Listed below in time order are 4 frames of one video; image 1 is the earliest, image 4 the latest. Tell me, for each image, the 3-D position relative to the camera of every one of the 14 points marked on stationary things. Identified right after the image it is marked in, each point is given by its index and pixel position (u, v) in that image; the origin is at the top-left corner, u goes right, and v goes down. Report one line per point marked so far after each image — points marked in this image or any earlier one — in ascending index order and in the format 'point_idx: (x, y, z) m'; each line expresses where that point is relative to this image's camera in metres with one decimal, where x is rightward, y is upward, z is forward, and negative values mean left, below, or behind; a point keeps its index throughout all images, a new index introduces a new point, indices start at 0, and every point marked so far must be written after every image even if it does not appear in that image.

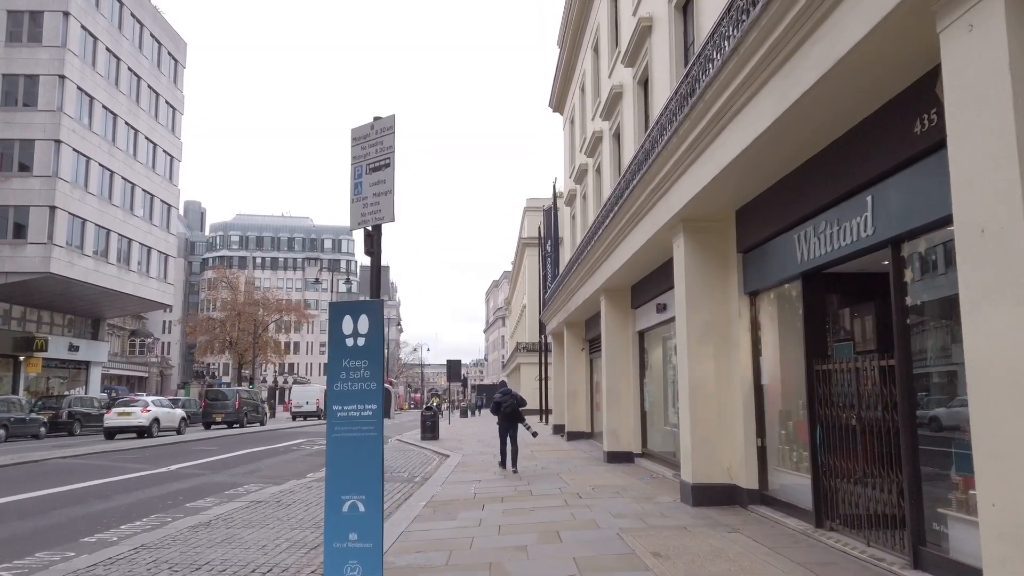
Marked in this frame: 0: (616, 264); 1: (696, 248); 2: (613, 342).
0: (+2.0, +0.5, +14.2) m
1: (+2.3, +0.5, +9.4) m
2: (+2.1, -1.1, +15.6) m
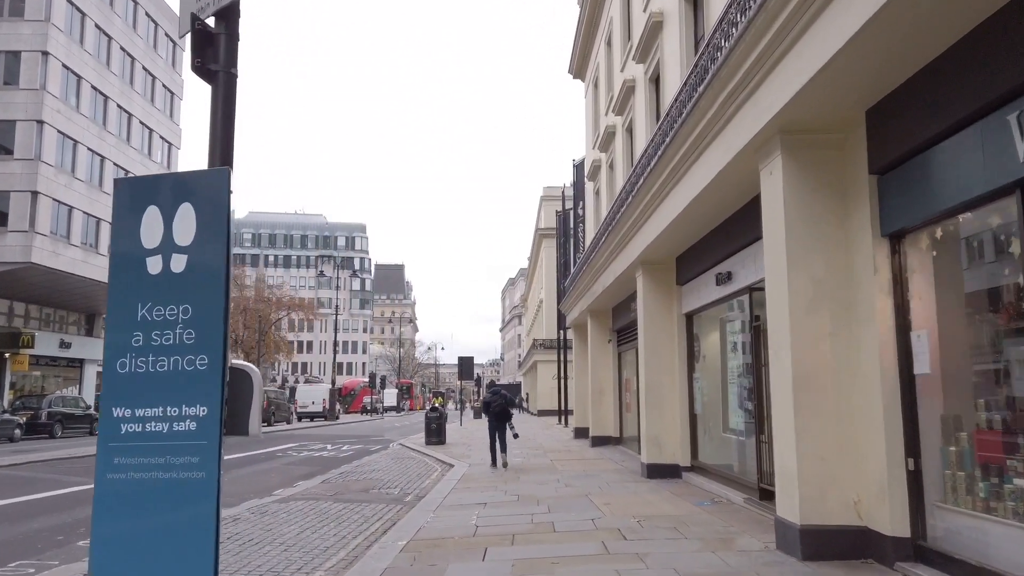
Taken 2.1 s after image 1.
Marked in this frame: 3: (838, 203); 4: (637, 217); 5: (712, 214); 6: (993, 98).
0: (+2.2, +0.9, +11.1) m
1: (+2.4, +1.0, +6.3) m
2: (+2.4, -0.6, +12.5) m
3: (+2.7, +0.7, +6.2) m
4: (+2.0, +1.1, +12.3) m
5: (+2.6, +1.0, +9.6) m
6: (+2.9, +1.2, +4.5) m
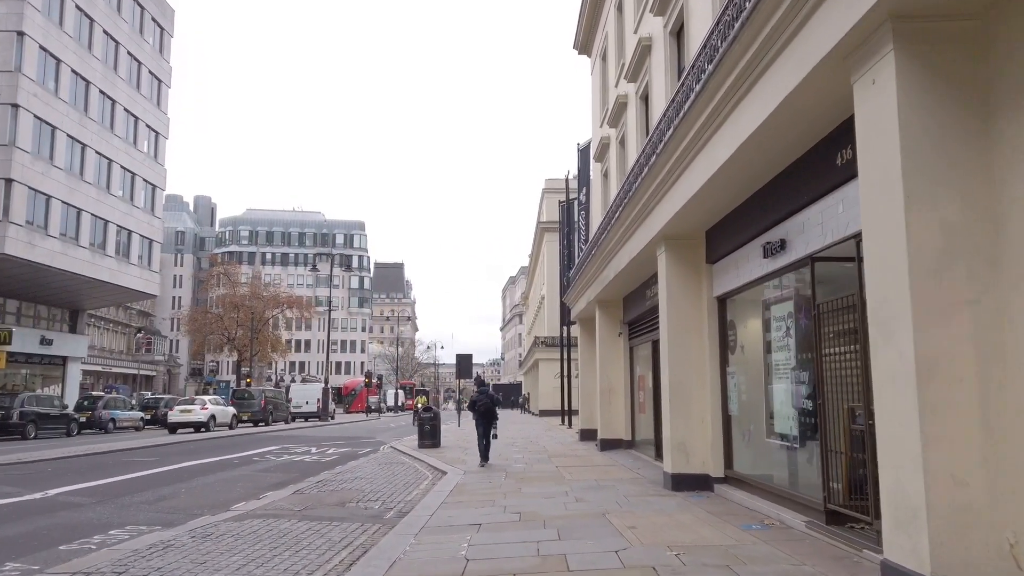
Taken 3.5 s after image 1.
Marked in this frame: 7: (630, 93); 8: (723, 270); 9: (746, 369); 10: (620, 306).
0: (+2.2, +1.2, +9.3) m
1: (+2.4, +1.3, +4.5) m
2: (+2.4, -0.3, +10.7) m
3: (+2.7, +1.0, +4.4) m
4: (+2.0, +1.4, +10.5) m
5: (+2.6, +1.3, +7.8) m
6: (+2.9, +1.5, +2.6) m
7: (+2.7, +4.4, +16.9) m
8: (+2.8, +0.2, +10.1) m
9: (+3.0, -1.0, +9.5) m
10: (+2.6, -0.4, +18.2) m
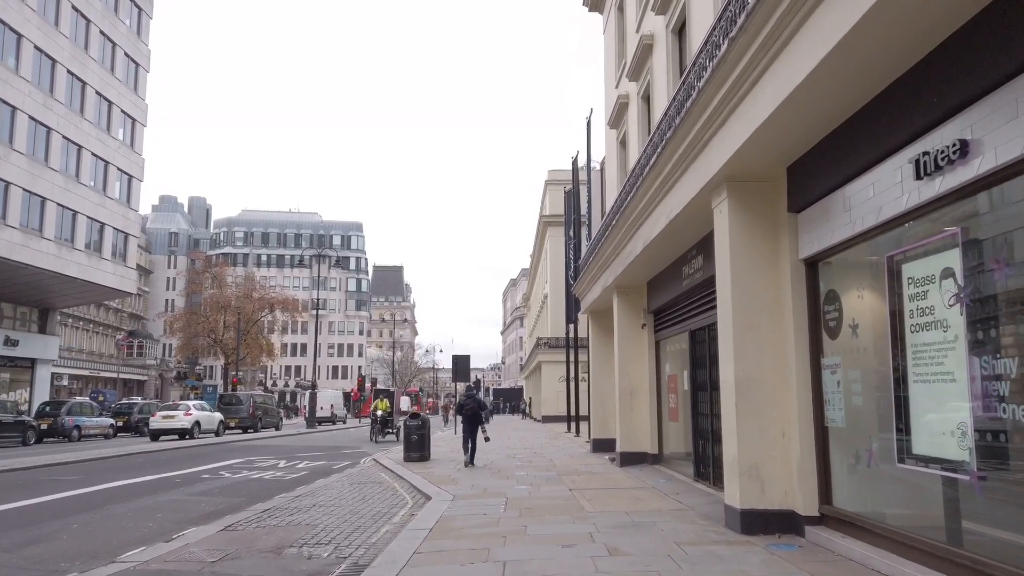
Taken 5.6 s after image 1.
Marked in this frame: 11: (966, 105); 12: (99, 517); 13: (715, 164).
0: (+2.2, +1.6, +6.3) m
1: (+2.4, +1.7, +1.4) m
2: (+2.4, +0.1, +7.7) m
3: (+2.7, +1.4, +1.4) m
4: (+2.1, +1.8, +7.4) m
5: (+2.6, +1.7, +4.8) m
6: (+2.9, +1.9, -0.4) m
7: (+2.7, +4.7, +13.9) m
8: (+2.9, +0.6, +7.1) m
9: (+3.0, -0.6, +6.5) m
10: (+2.7, -0.1, +15.2) m
11: (+2.9, +1.2, +4.8) m
12: (-5.3, -2.9, +9.4) m
13: (+2.1, +1.3, +7.7) m
